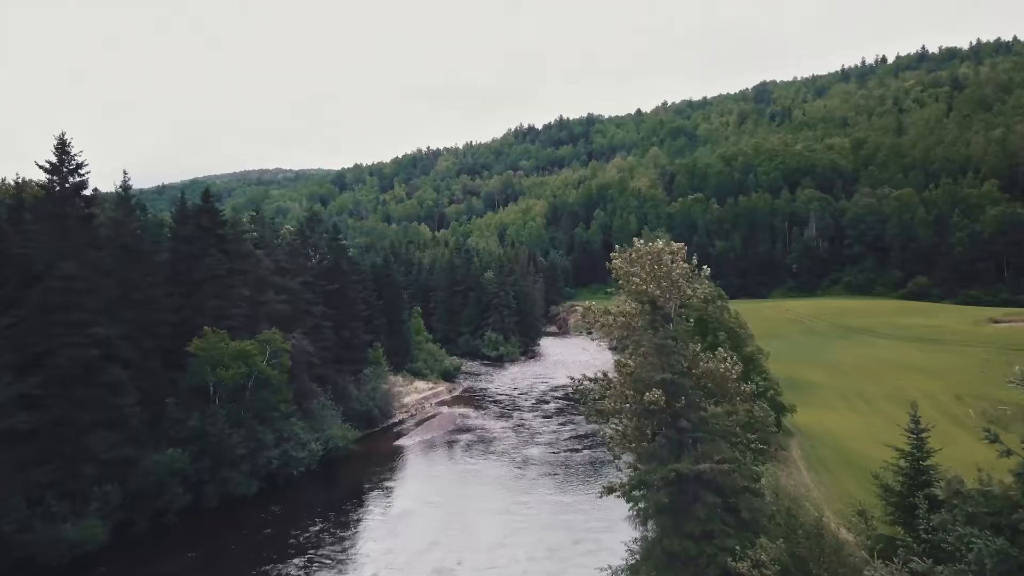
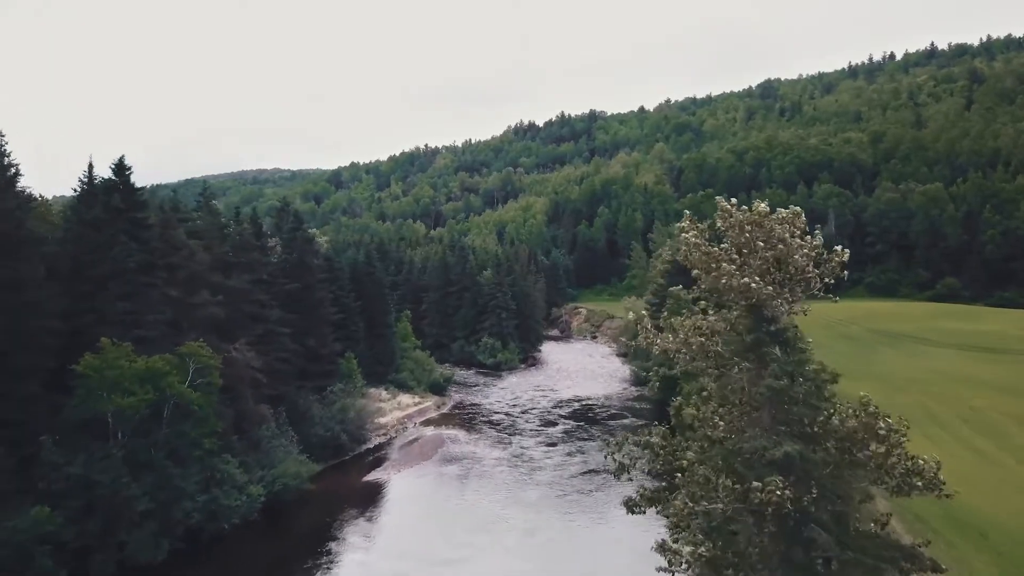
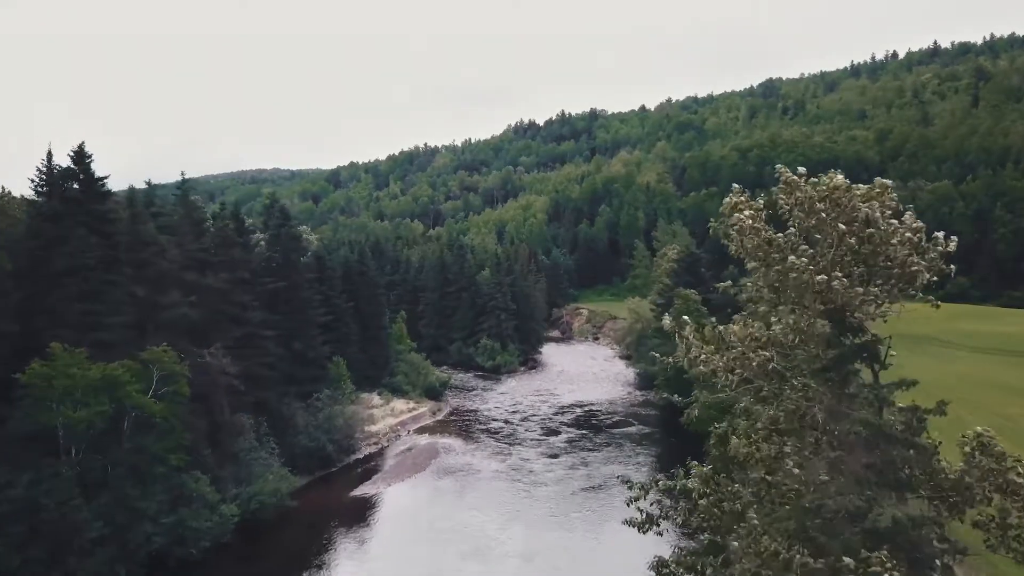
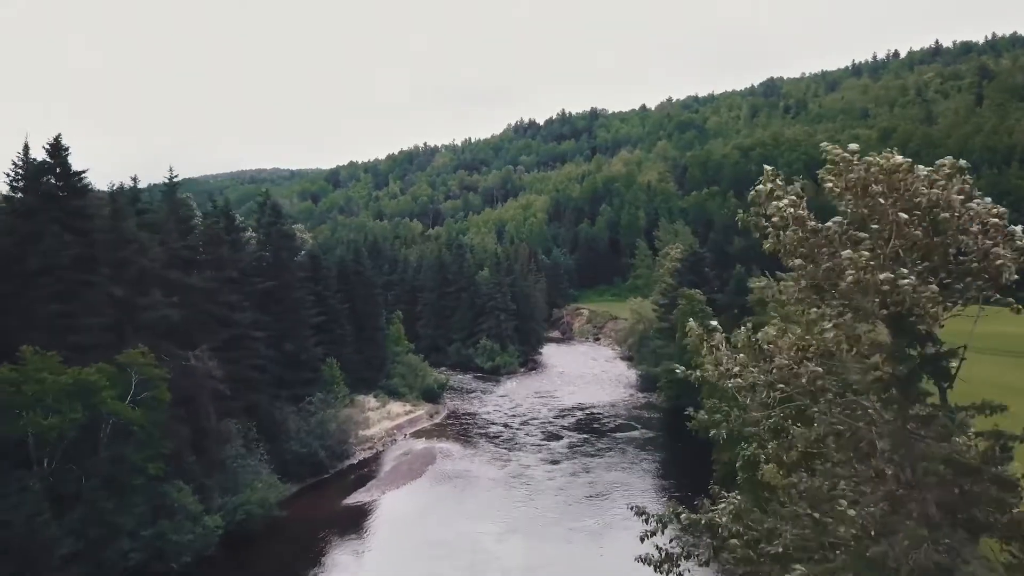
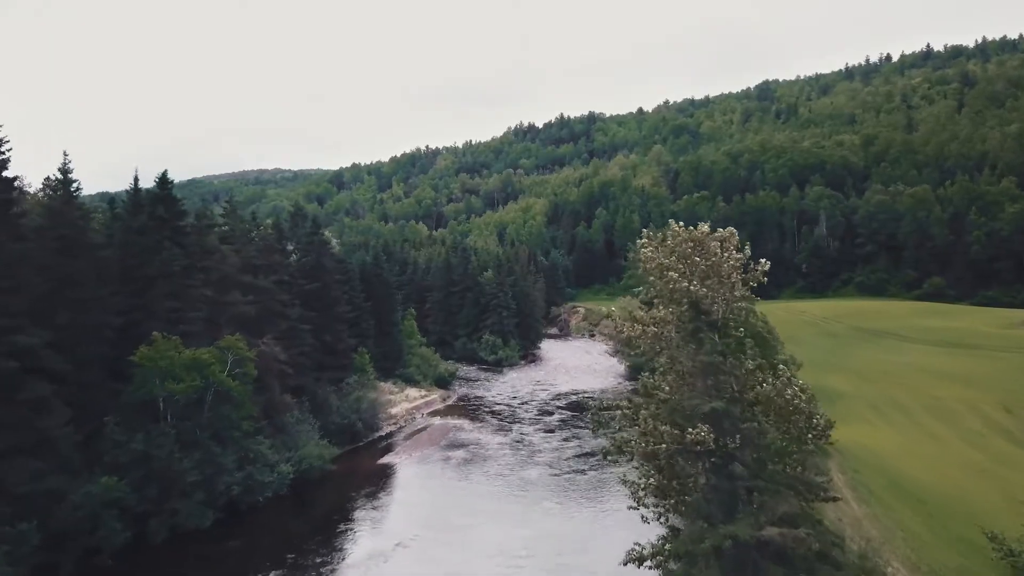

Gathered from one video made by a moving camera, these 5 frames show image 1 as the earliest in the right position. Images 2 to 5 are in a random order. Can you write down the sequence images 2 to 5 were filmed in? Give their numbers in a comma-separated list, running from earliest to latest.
5, 2, 3, 4
